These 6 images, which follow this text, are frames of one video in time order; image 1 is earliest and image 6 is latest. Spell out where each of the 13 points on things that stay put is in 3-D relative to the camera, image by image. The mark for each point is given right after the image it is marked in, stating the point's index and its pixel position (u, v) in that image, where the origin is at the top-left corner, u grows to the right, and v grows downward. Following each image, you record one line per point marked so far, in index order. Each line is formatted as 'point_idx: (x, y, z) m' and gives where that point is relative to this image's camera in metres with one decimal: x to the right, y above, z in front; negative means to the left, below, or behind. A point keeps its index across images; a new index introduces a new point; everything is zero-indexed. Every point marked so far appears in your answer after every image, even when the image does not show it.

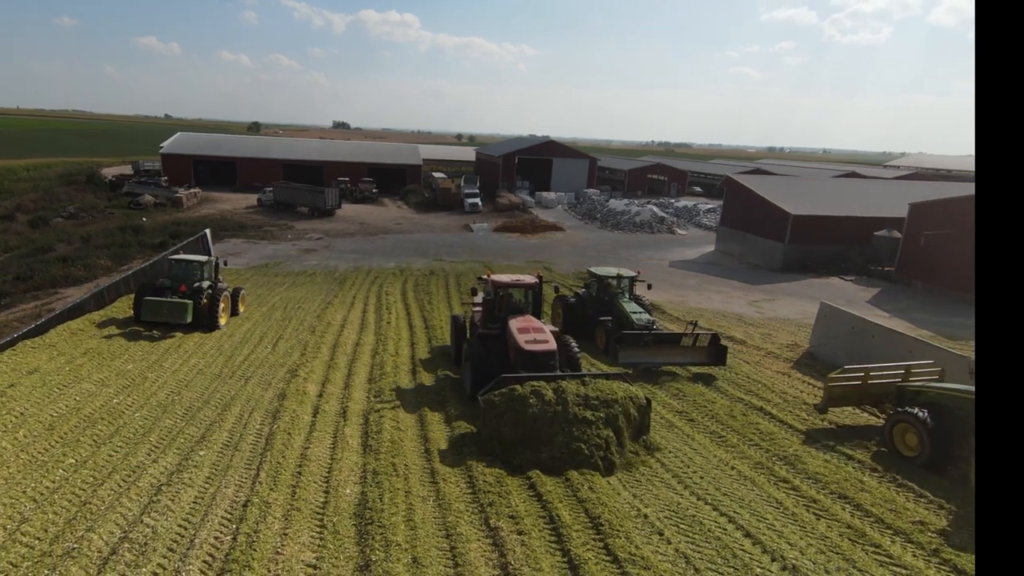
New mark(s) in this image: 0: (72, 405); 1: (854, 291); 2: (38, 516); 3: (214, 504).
0: (-6.4, -1.7, +9.4) m
1: (+9.5, -0.1, +18.0) m
2: (-4.6, -2.2, +6.3) m
3: (-2.9, -2.1, +6.4) m
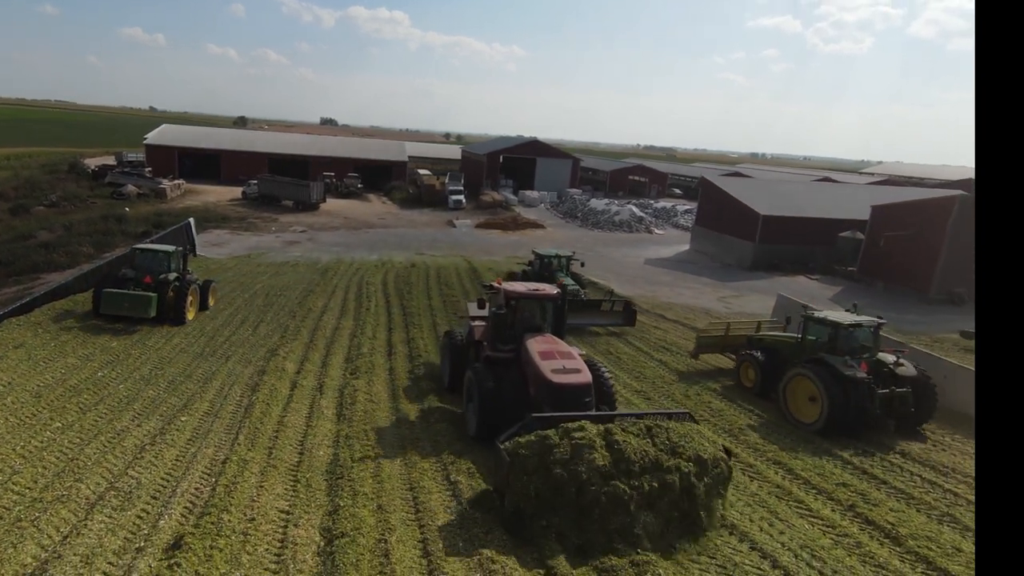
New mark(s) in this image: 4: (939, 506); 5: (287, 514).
0: (-6.9, -1.3, +9.8) m
1: (+8.9, 0.0, +18.7) m
2: (-5.0, -1.9, +6.7) m
3: (-3.4, -1.8, +6.8) m
4: (+4.1, -2.1, +6.2) m
5: (-2.0, -2.0, +5.7) m
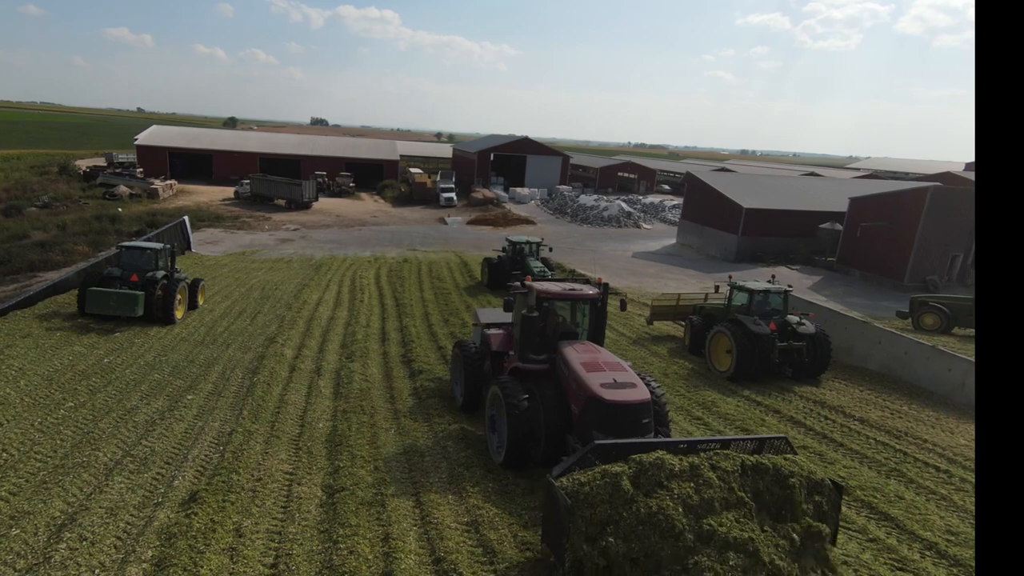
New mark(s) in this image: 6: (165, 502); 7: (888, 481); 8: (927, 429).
0: (-7.1, -1.2, +10.2) m
1: (+8.6, +0.3, +19.3) m
2: (-5.2, -1.7, +7.2) m
3: (-3.5, -1.7, +7.3) m
4: (+4.0, -1.8, +6.8) m
5: (-2.1, -1.8, +6.3) m
6: (-3.0, -1.9, +5.7) m
7: (+3.7, -1.9, +6.4) m
8: (+4.9, -1.7, +7.7) m
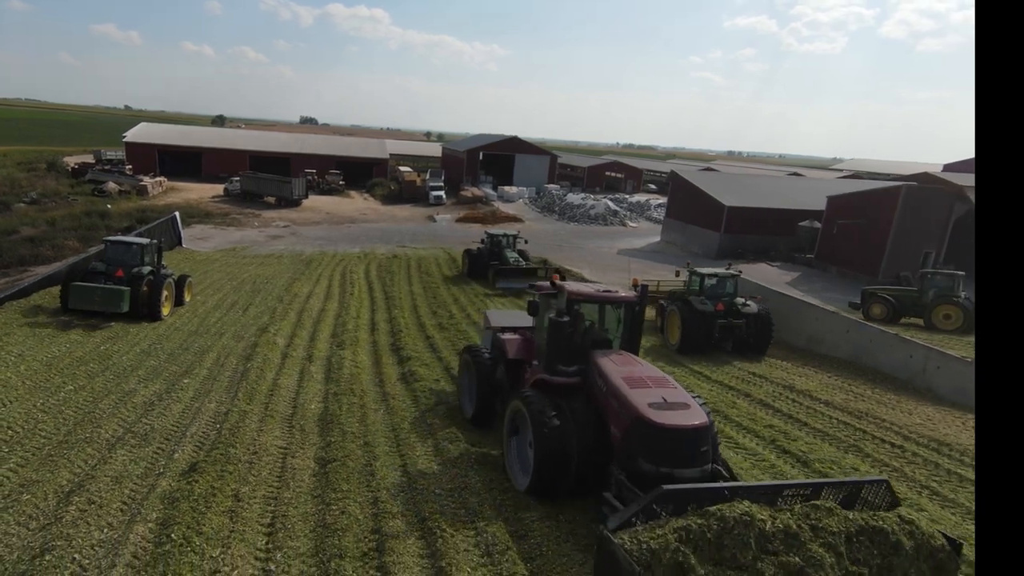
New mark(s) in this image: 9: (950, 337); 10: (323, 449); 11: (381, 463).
0: (-7.3, -1.0, +10.5) m
1: (+8.2, +0.4, +19.9) m
2: (-5.4, -1.5, +7.5) m
3: (-3.7, -1.5, +7.7) m
4: (+3.8, -1.7, +7.3) m
5: (-2.3, -1.7, +6.6) m
6: (-3.2, -1.7, +6.0) m
7: (+3.5, -1.8, +6.8) m
8: (+4.7, -1.5, +8.1) m
9: (+8.3, -0.9, +12.4) m
10: (-1.9, -1.7, +6.6) m
11: (-1.3, -1.7, +6.2) m
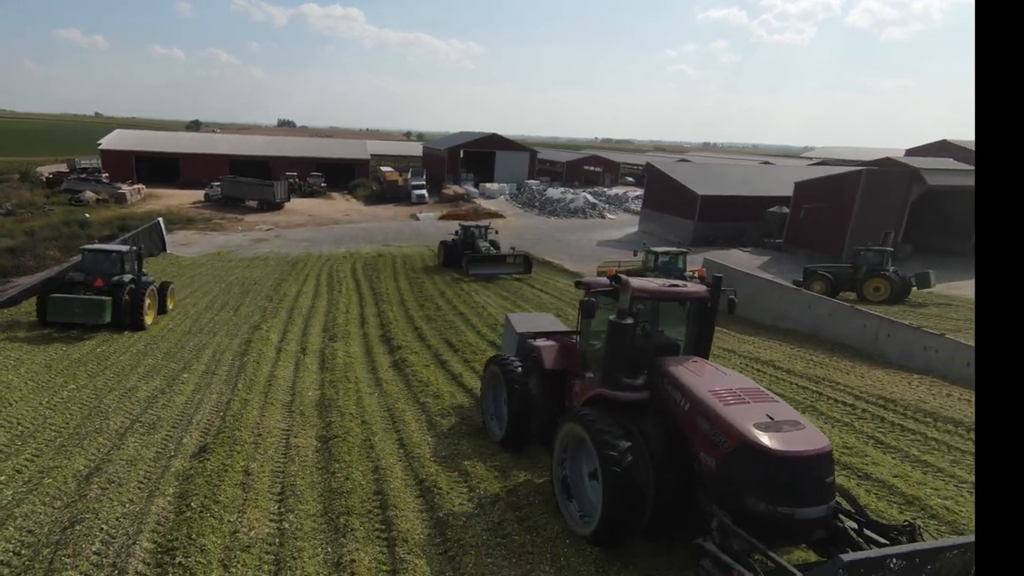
0: (-7.6, -1.1, +10.9) m
1: (+7.7, +0.9, +20.6) m
2: (-5.5, -1.5, +7.9) m
3: (-3.9, -1.4, +8.1) m
4: (+3.7, -1.4, +7.9) m
5: (-2.5, -1.6, +7.1) m
6: (-3.3, -1.7, +6.5) m
7: (+3.4, -1.5, +7.4) m
8: (+4.5, -1.2, +8.8) m
9: (+8.0, -0.4, +13.1) m
10: (-2.1, -1.6, +7.0) m
11: (-1.4, -1.5, +6.6) m
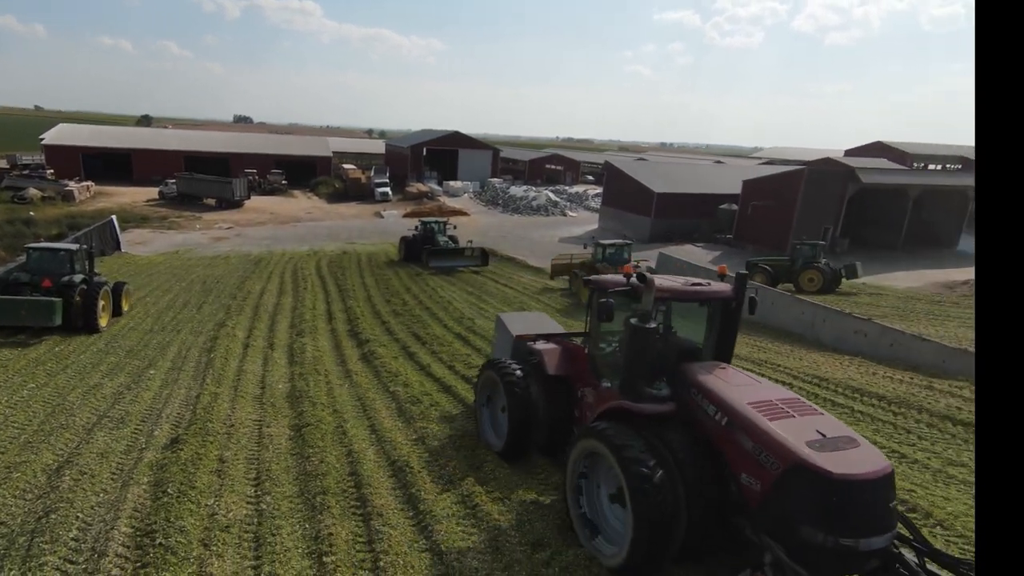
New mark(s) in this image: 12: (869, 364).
0: (-8.2, -1.0, +10.8) m
1: (+6.5, +1.1, +21.3) m
2: (-5.9, -1.5, +7.9) m
3: (-4.3, -1.4, +8.2) m
4: (+3.2, -1.3, +8.4) m
5: (-2.8, -1.5, +7.3) m
6: (-3.7, -1.6, +6.6) m
7: (+3.0, -1.4, +7.9) m
8: (+4.0, -1.1, +9.3) m
9: (+7.2, -0.3, +13.9) m
10: (-2.4, -1.5, +7.2) m
11: (-1.7, -1.5, +6.9) m
12: (+5.0, -1.1, +8.9) m
